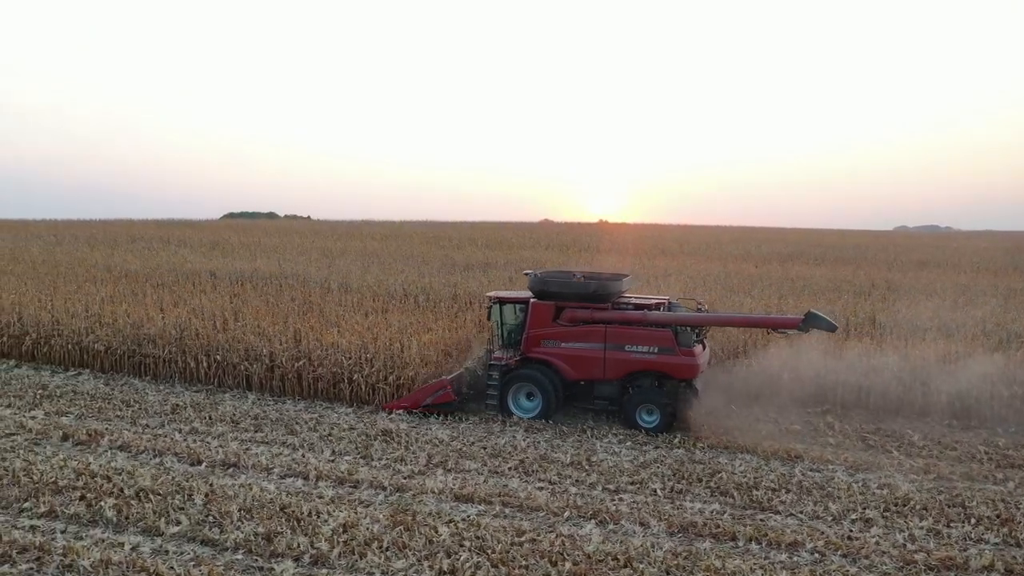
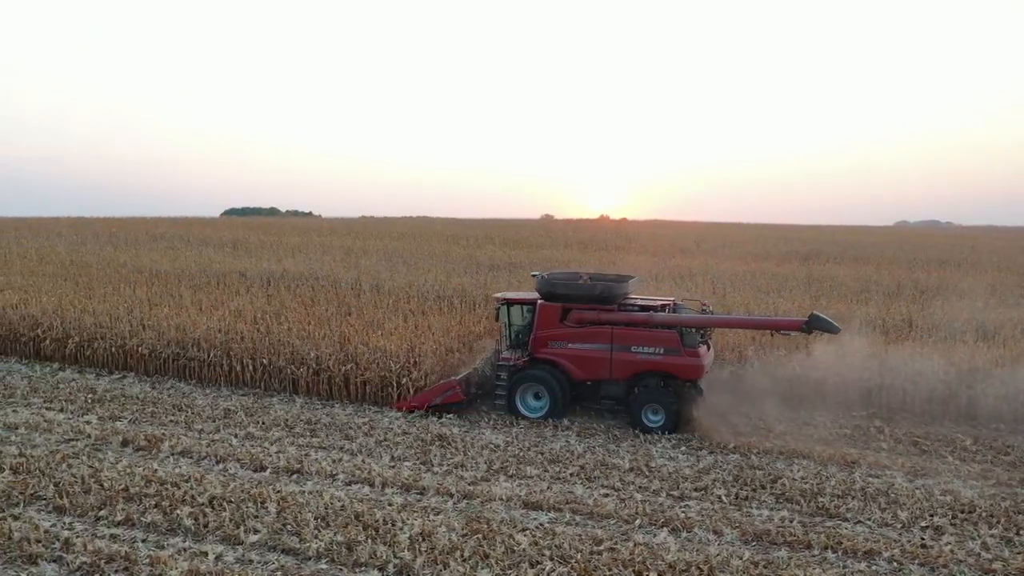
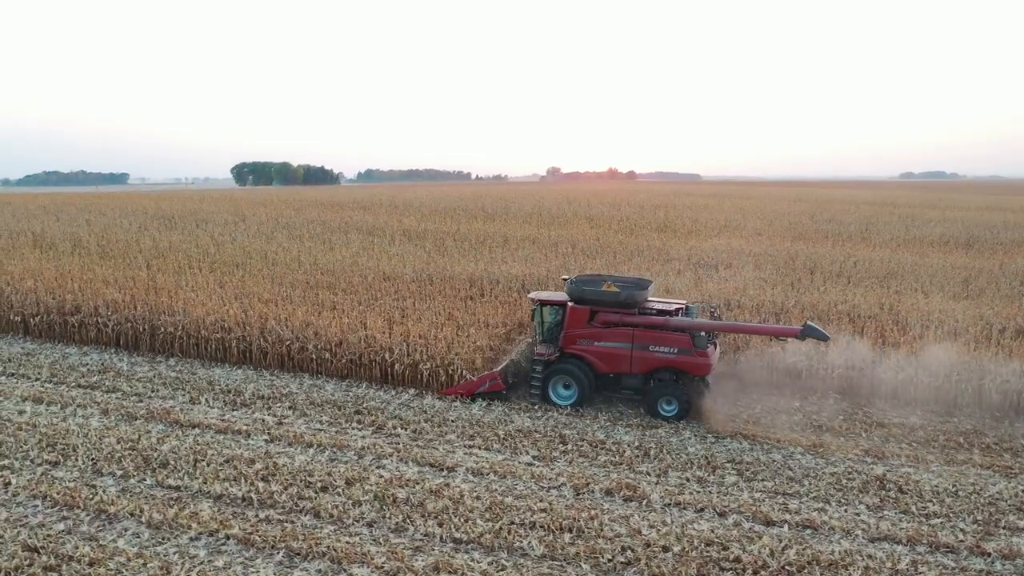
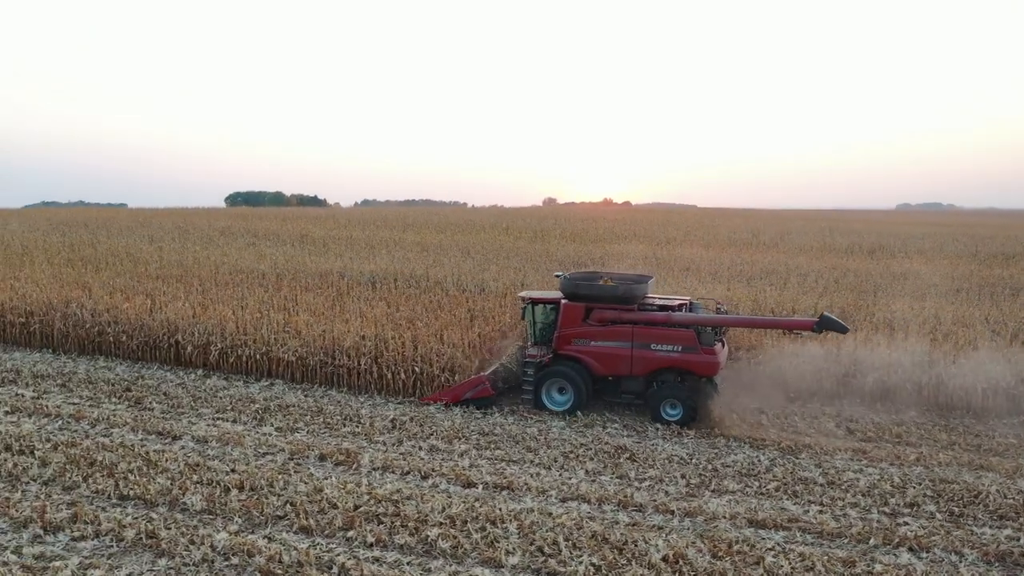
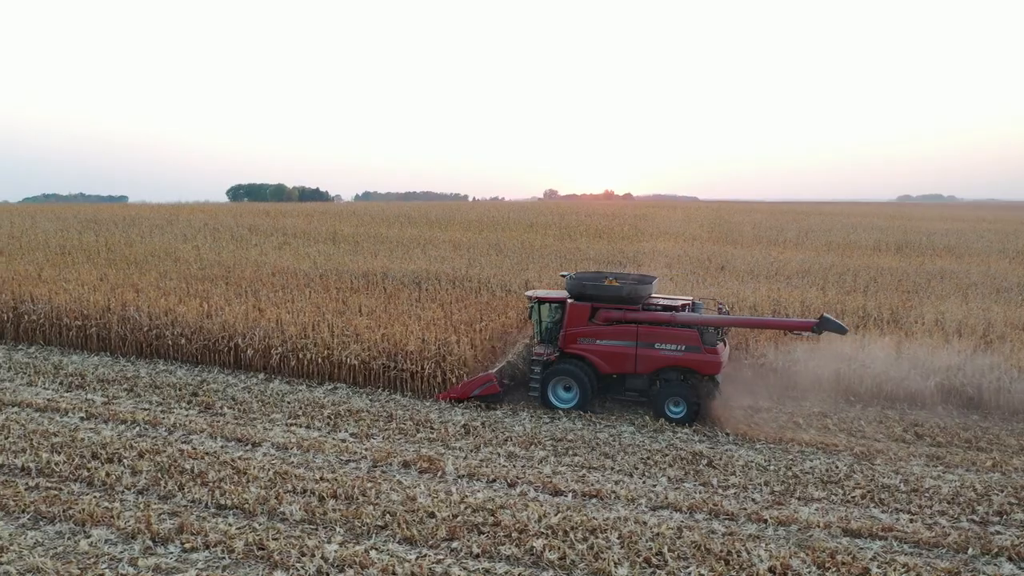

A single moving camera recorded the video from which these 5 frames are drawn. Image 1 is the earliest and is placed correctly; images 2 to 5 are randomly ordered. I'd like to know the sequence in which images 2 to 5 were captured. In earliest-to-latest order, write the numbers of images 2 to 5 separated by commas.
2, 4, 5, 3
